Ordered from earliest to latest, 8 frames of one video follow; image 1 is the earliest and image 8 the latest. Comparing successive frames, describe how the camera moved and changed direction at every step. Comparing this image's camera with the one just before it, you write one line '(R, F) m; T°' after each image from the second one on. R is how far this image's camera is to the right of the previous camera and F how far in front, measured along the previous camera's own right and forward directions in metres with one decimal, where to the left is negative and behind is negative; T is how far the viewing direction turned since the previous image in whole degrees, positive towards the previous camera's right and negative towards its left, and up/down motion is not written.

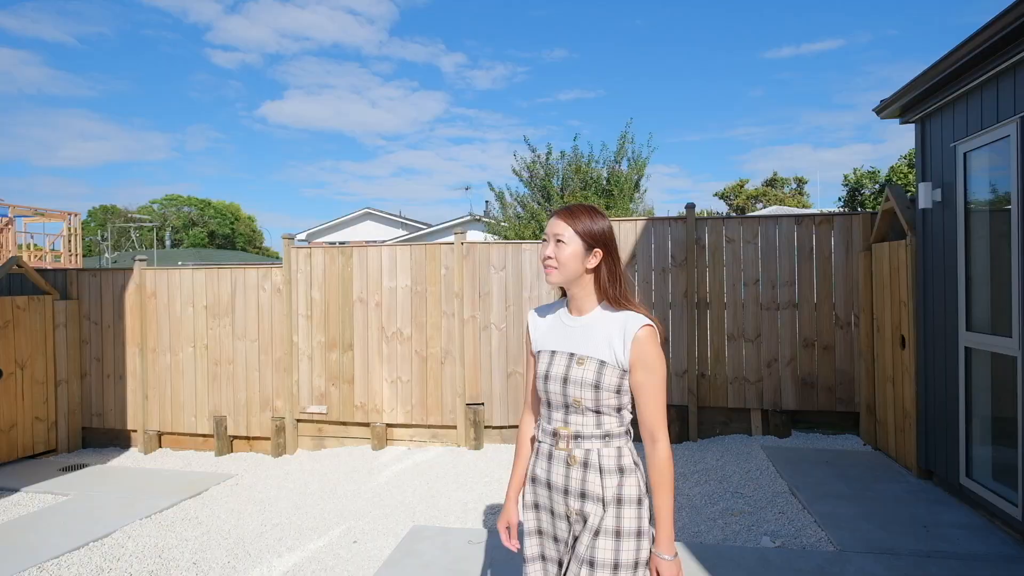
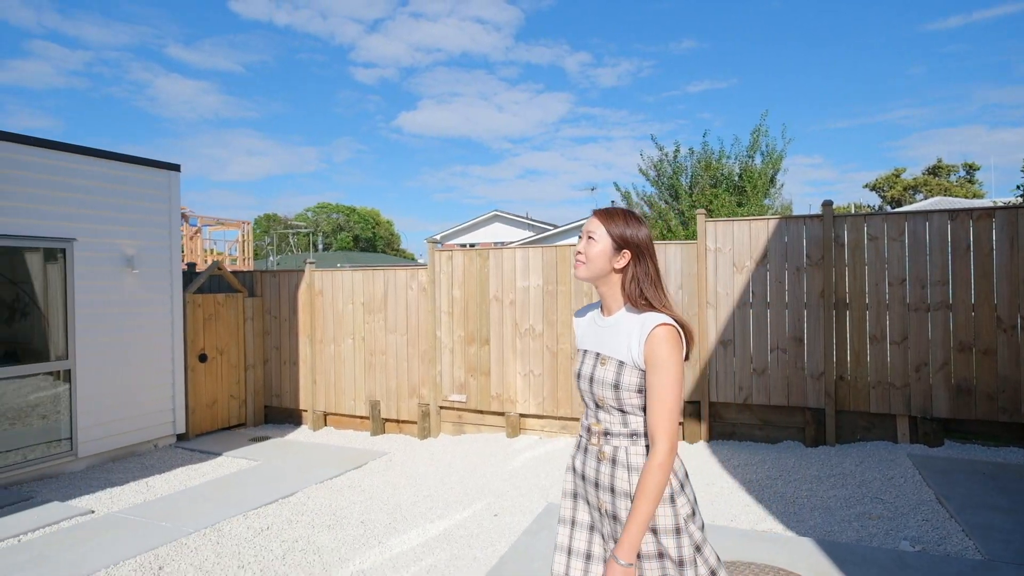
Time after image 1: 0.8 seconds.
(0.0, -0.3) m; -12°
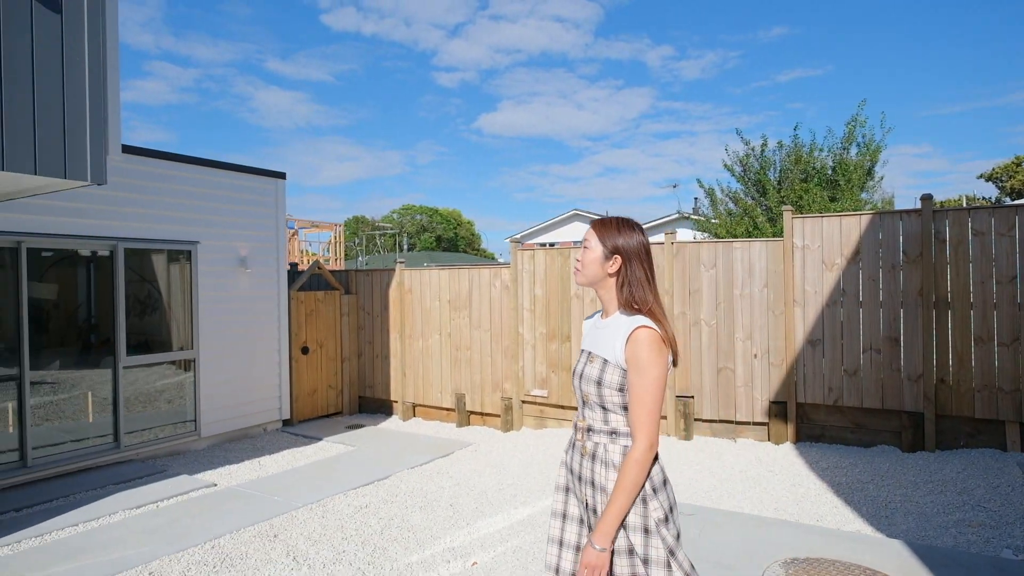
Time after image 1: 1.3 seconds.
(0.0, -0.2) m; -8°
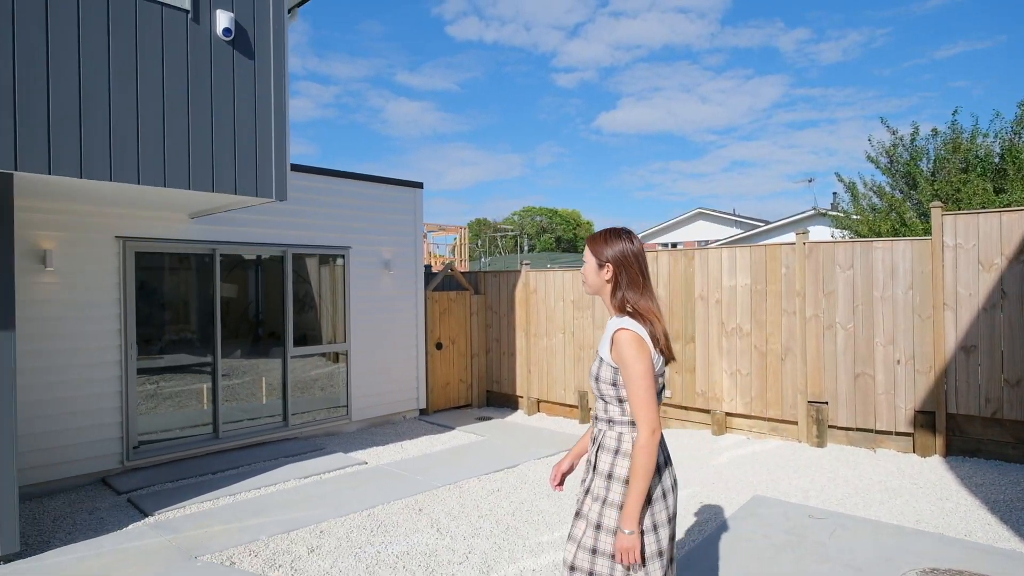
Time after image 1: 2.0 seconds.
(0.0, -0.3) m; -11°
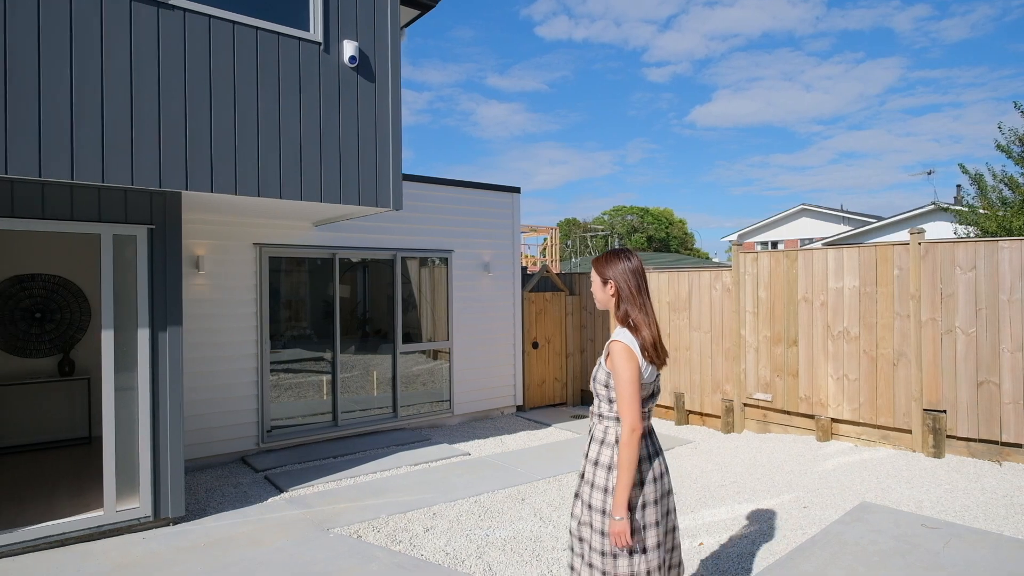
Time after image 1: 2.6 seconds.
(-0.1, -0.2) m; -8°
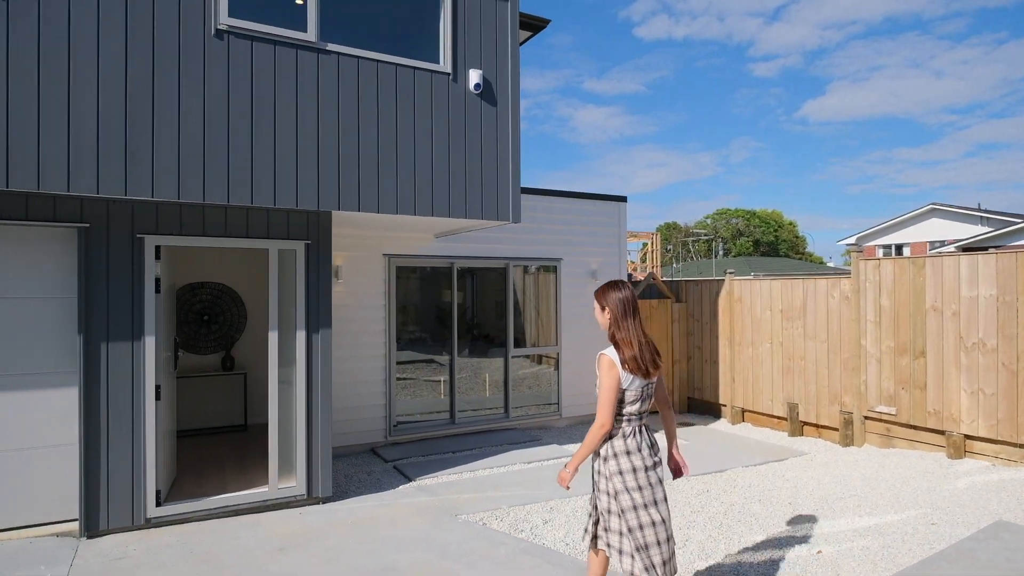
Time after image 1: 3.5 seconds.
(-0.1, -0.3) m; -9°
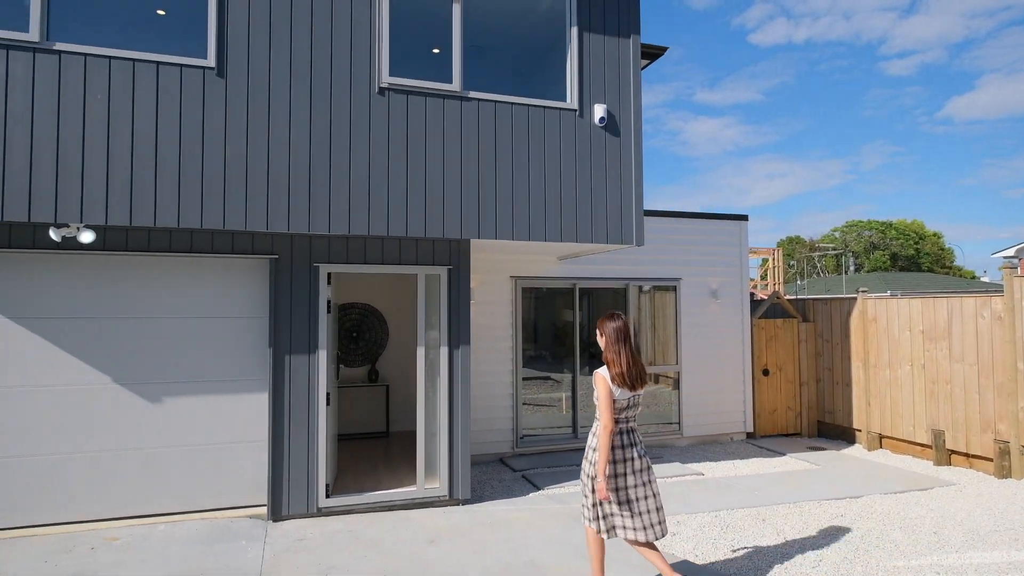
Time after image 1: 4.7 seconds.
(-0.1, -0.4) m; -10°
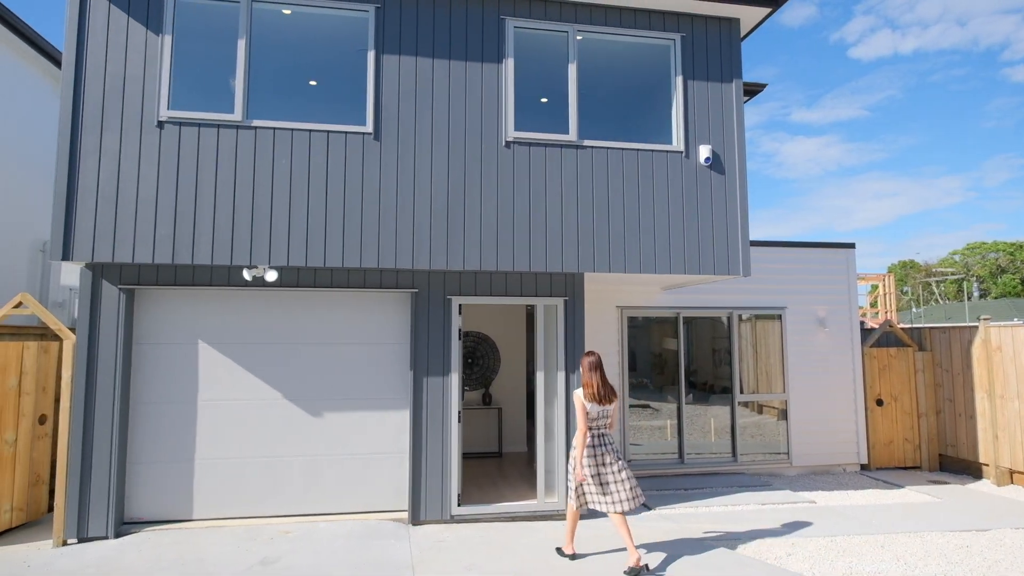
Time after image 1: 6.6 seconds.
(-0.2, -0.5) m; -8°
